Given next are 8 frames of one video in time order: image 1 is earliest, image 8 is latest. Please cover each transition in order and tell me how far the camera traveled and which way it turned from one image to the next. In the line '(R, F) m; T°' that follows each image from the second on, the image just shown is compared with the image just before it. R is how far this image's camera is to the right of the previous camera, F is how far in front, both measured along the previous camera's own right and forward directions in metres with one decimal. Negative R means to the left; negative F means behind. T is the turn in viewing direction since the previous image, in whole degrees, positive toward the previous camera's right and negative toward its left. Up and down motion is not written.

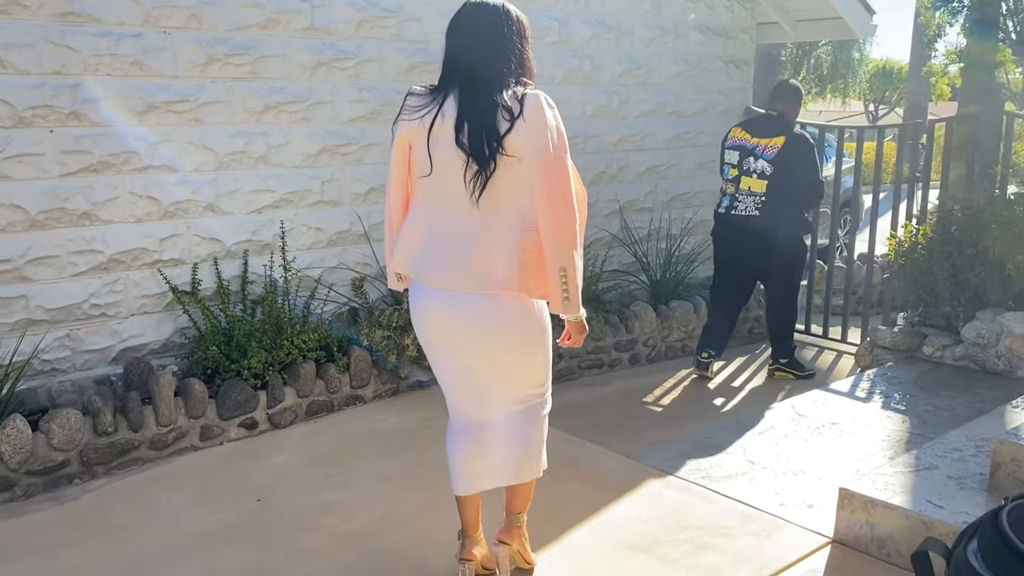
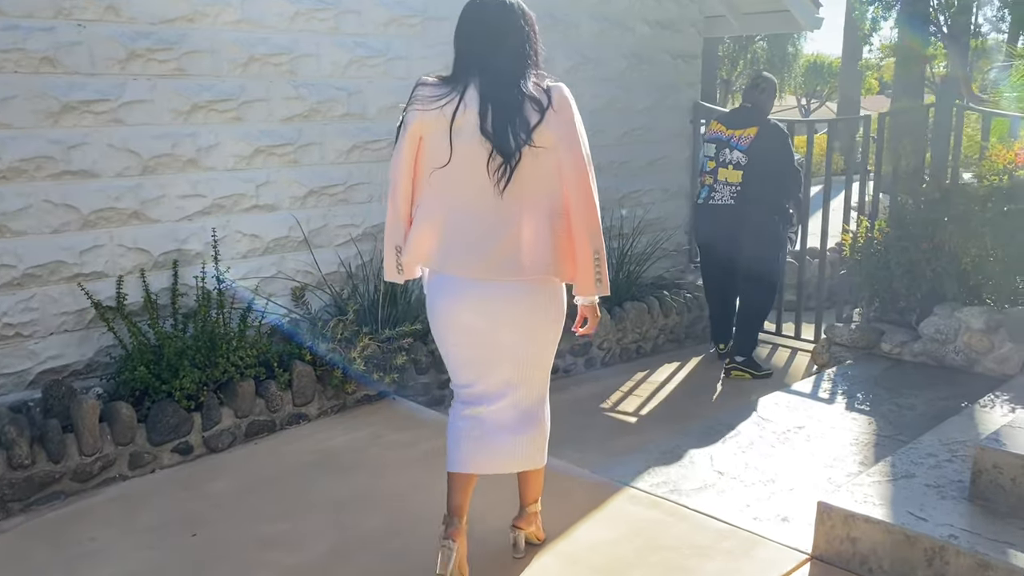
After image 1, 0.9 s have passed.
(0.0, +0.2) m; +4°
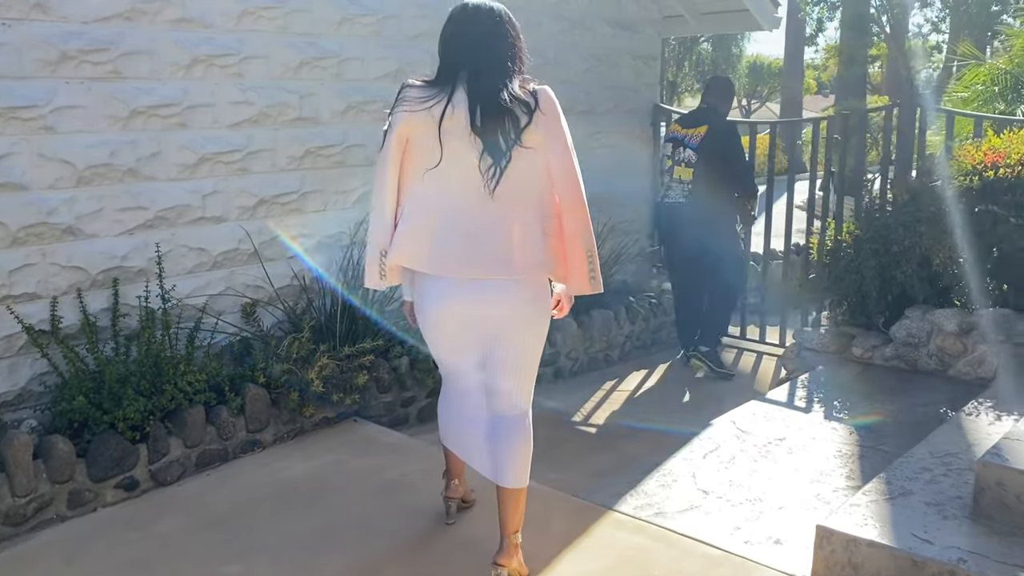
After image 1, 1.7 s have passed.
(-0.1, +0.2) m; +3°
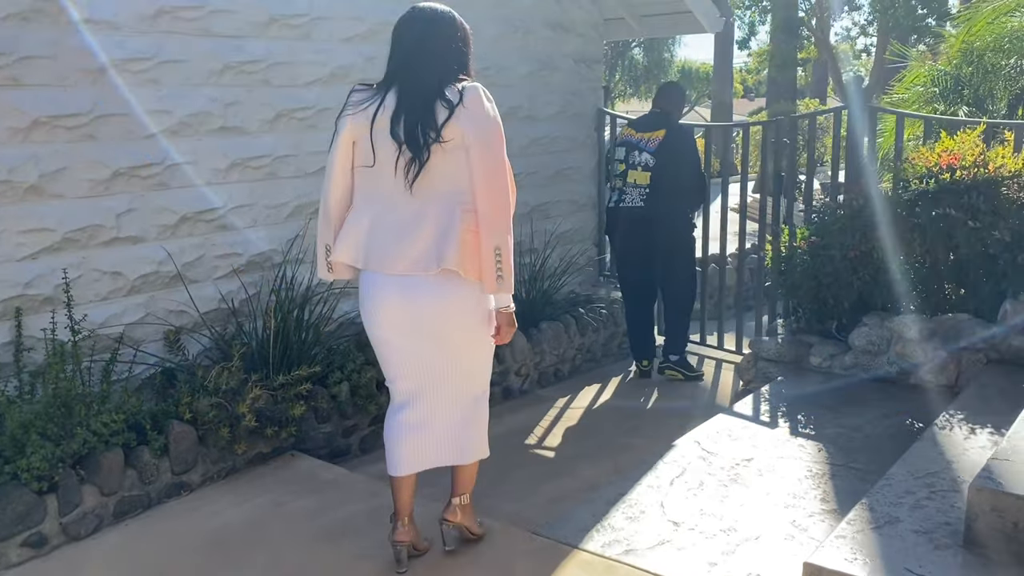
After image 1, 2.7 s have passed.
(-0.1, +0.3) m; +4°
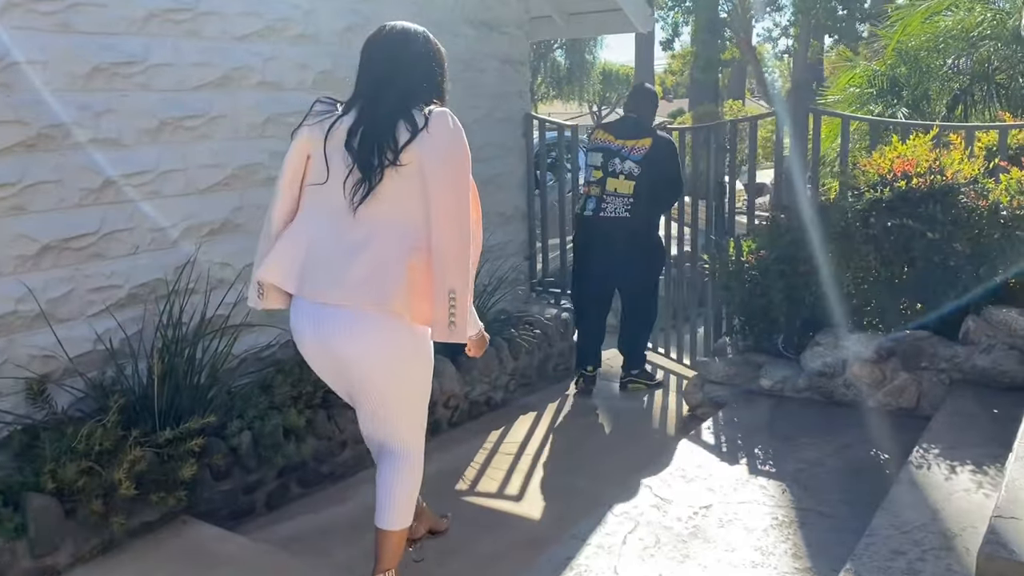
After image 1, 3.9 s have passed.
(0.0, +0.5) m; +5°
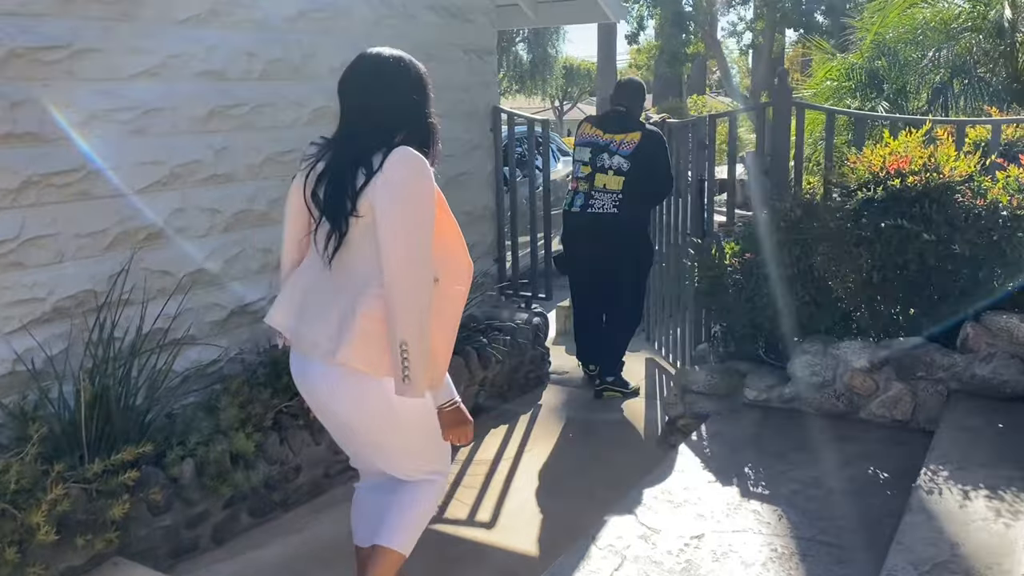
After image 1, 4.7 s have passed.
(0.0, +0.3) m; +2°
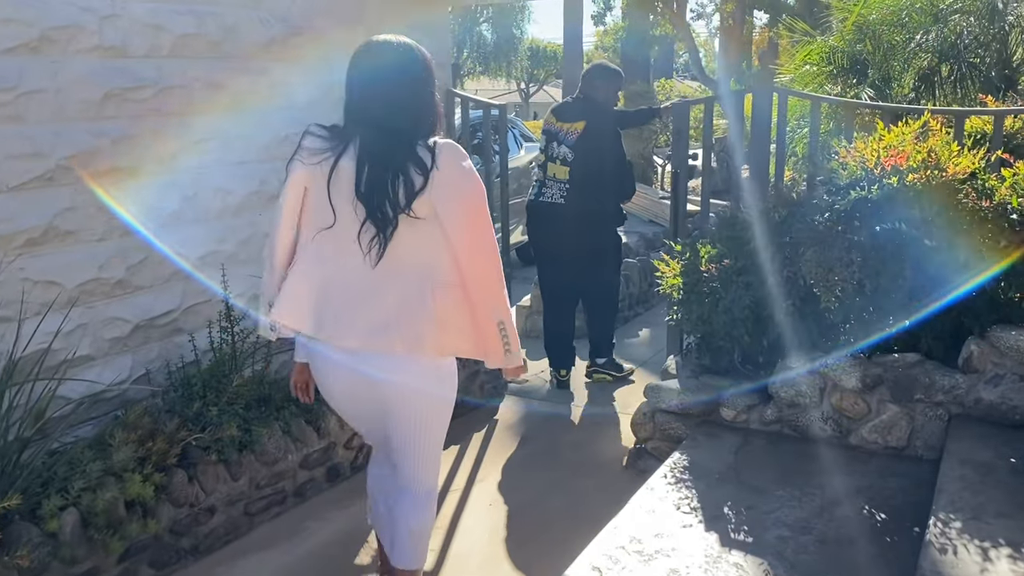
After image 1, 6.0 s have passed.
(+0.1, +0.5) m; +2°
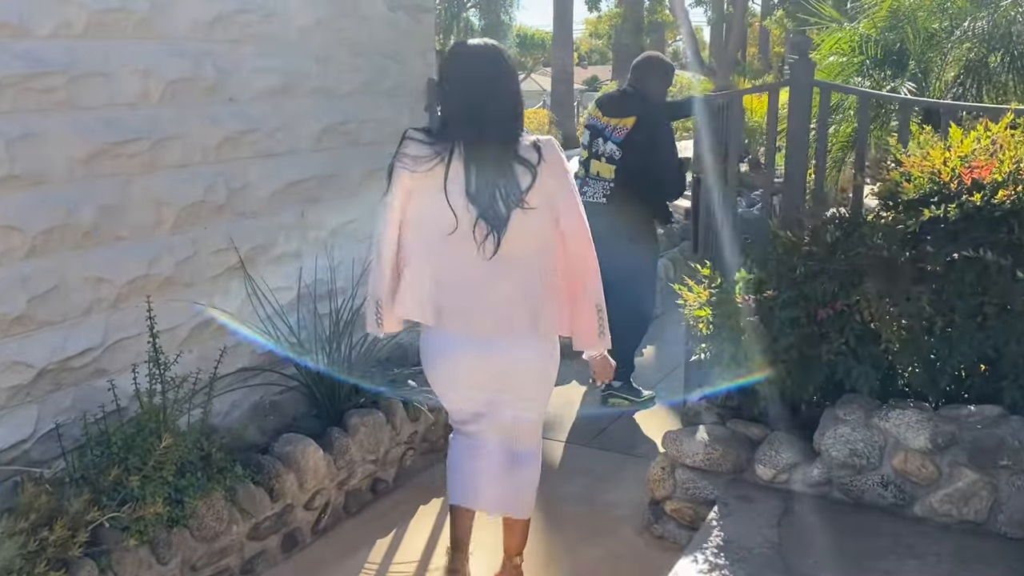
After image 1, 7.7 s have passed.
(0.0, +0.7) m; +1°
